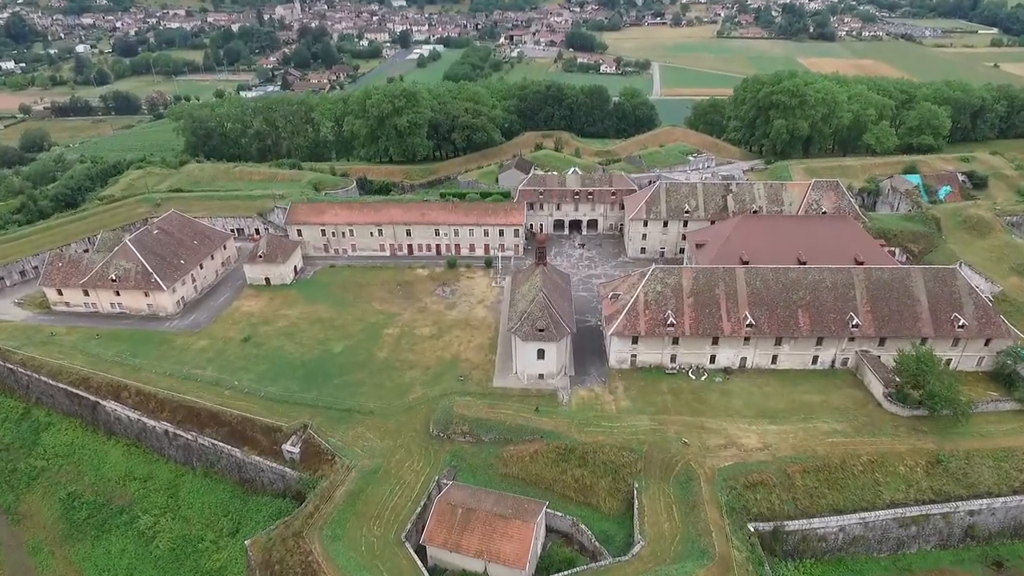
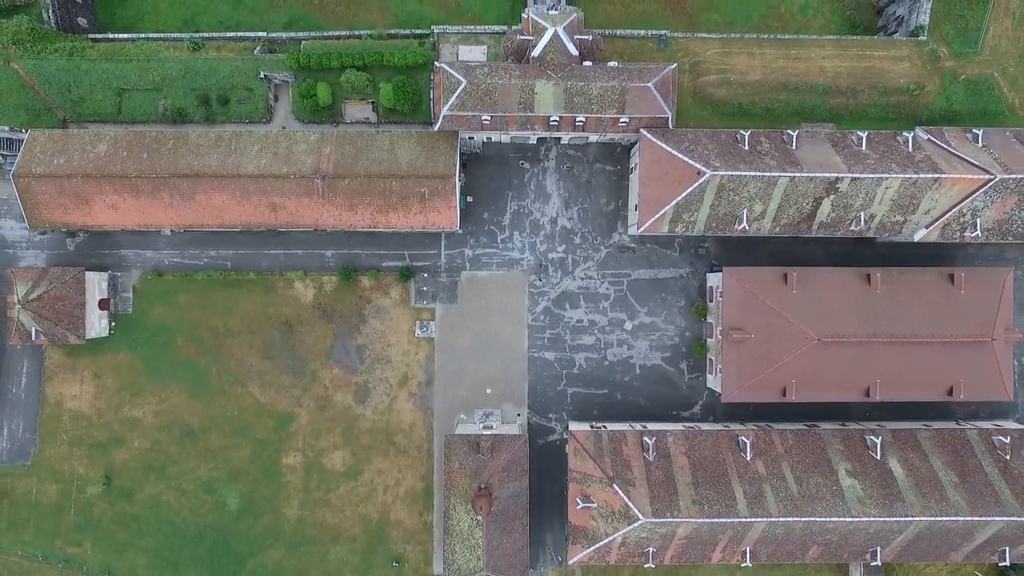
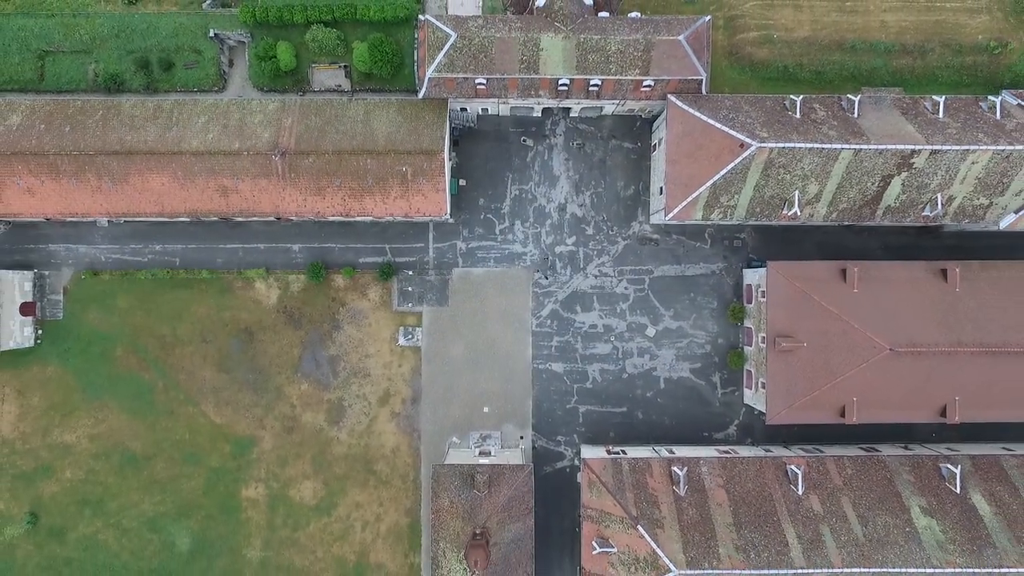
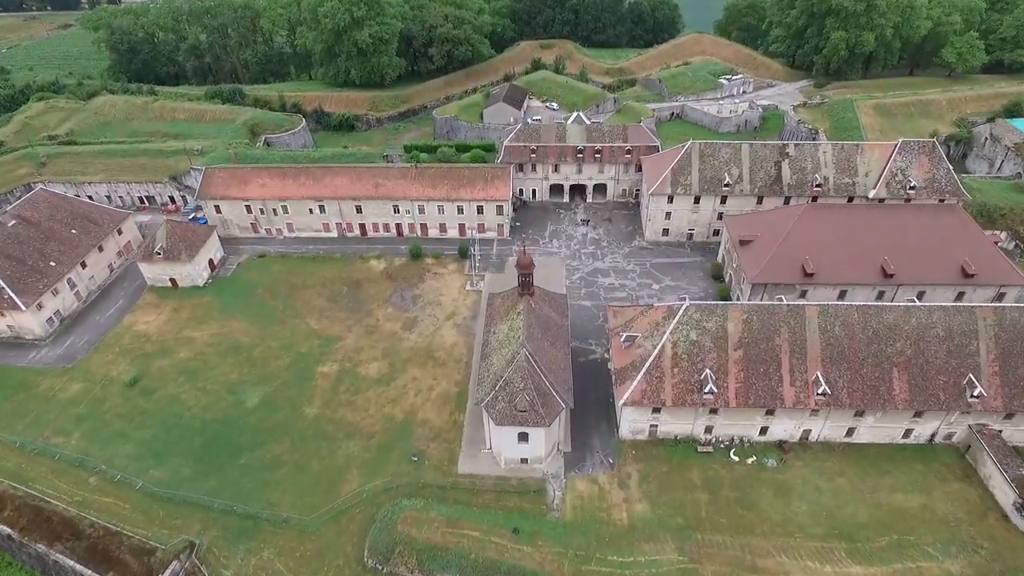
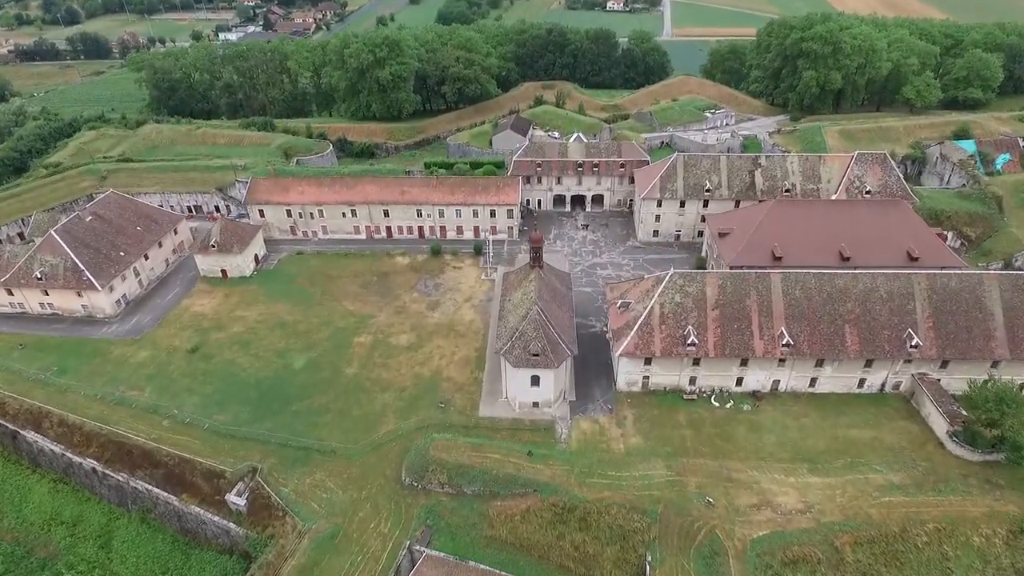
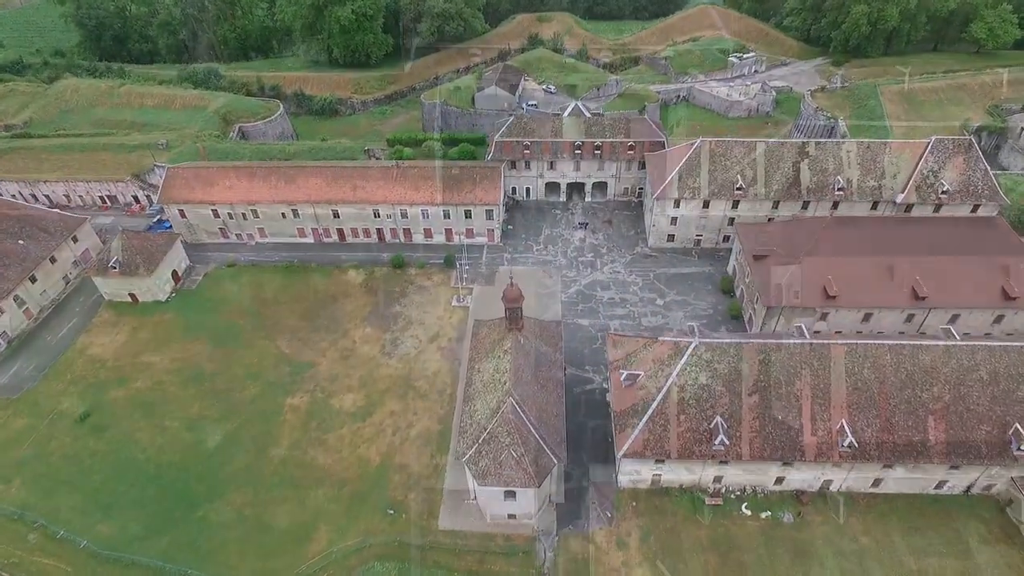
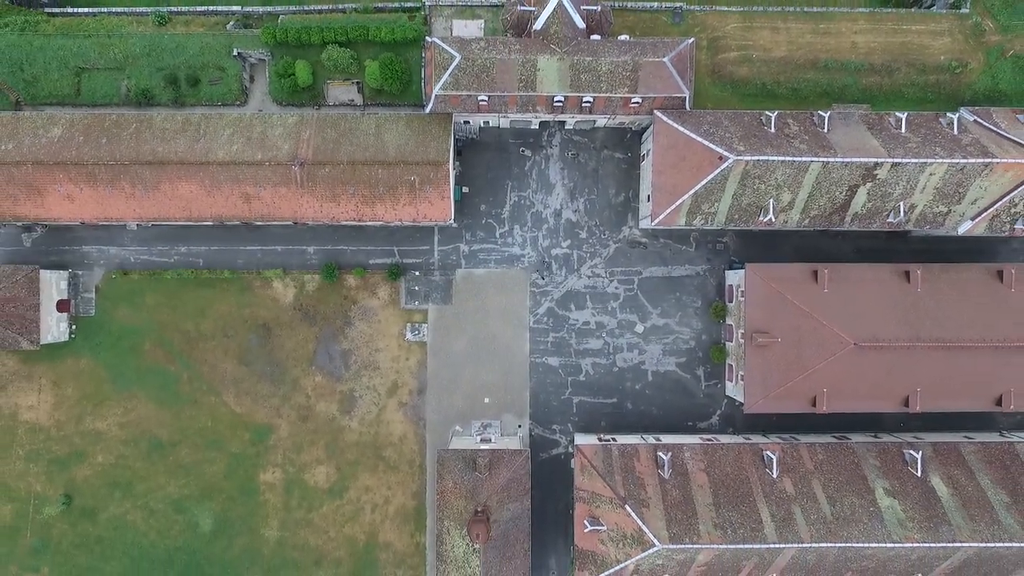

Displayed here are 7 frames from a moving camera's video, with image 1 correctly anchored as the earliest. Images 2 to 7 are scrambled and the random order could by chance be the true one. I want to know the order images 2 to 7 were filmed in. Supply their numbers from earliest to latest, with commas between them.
5, 4, 6, 3, 7, 2
